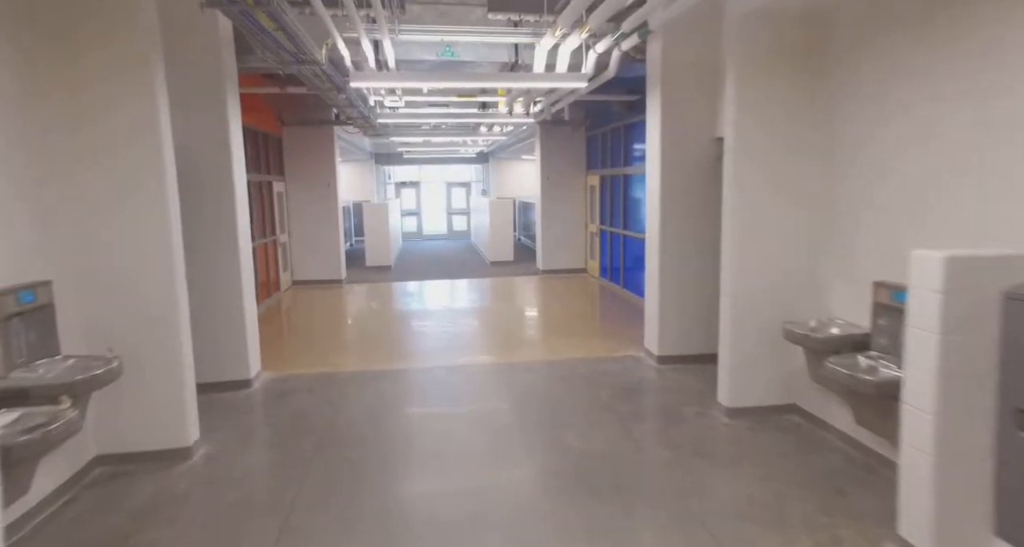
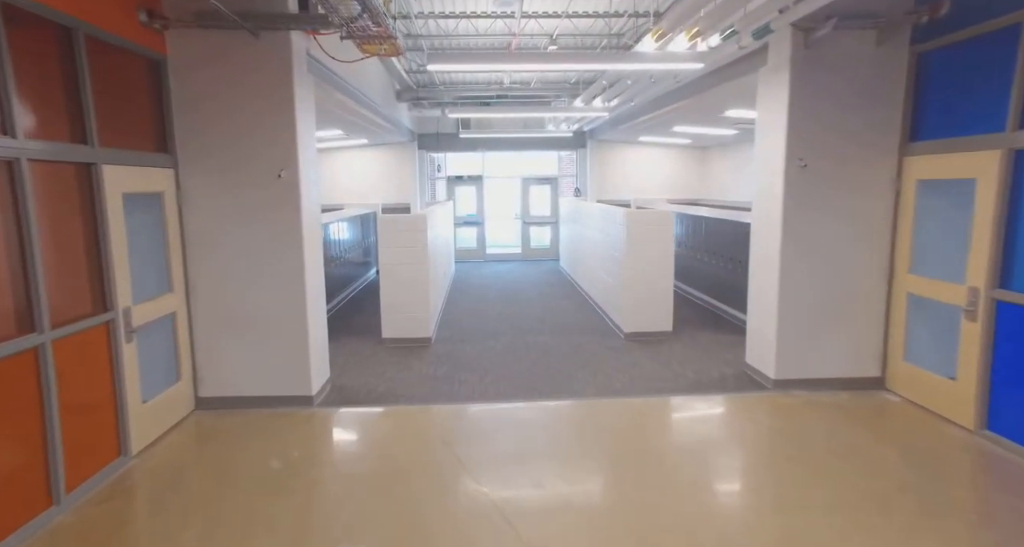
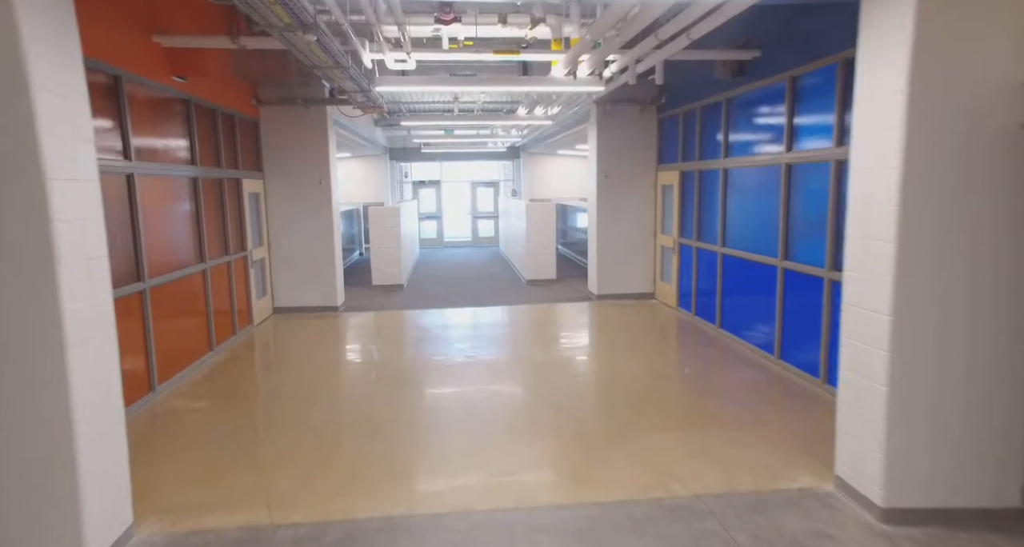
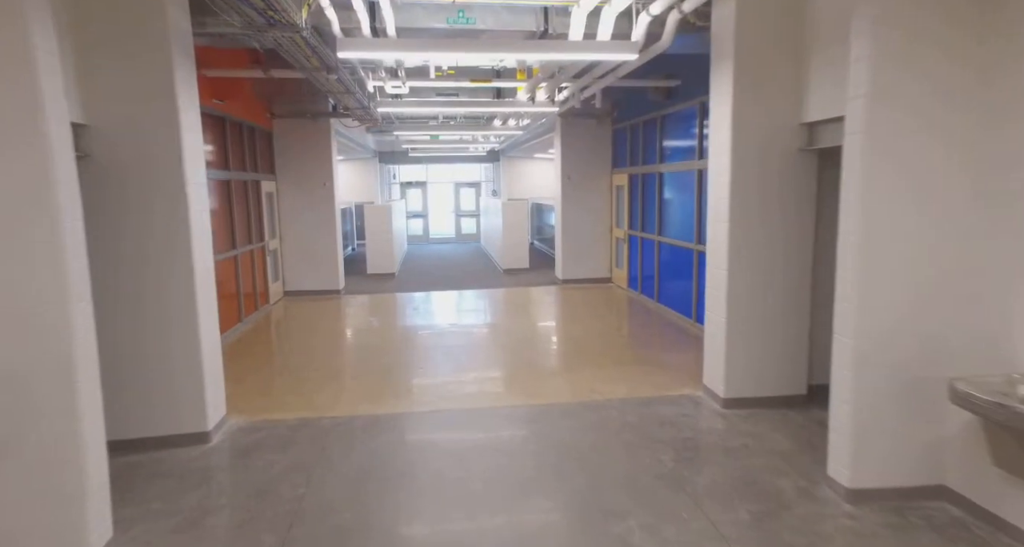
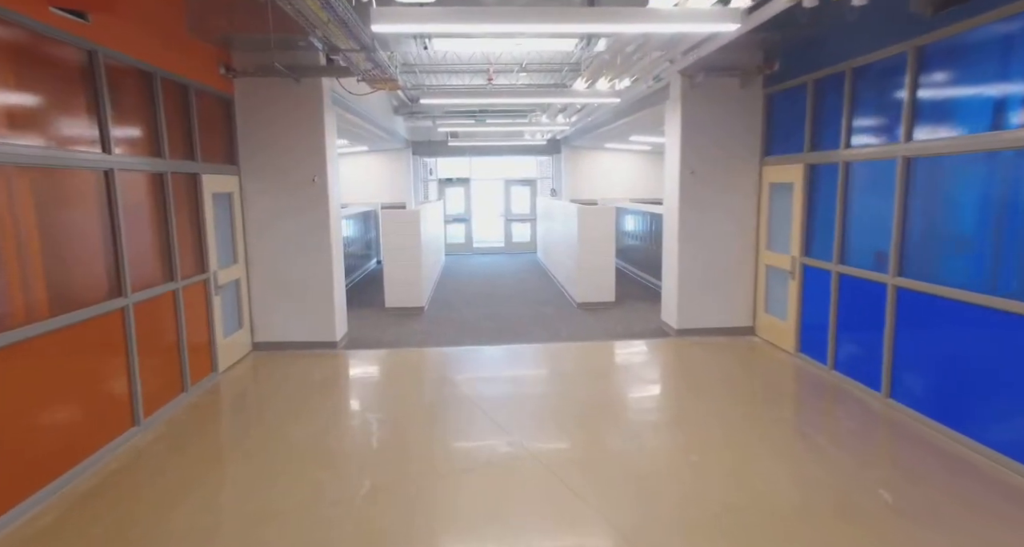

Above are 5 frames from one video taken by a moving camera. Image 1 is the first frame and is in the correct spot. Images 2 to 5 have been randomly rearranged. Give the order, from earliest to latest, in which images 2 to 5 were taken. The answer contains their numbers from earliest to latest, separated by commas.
4, 3, 5, 2
